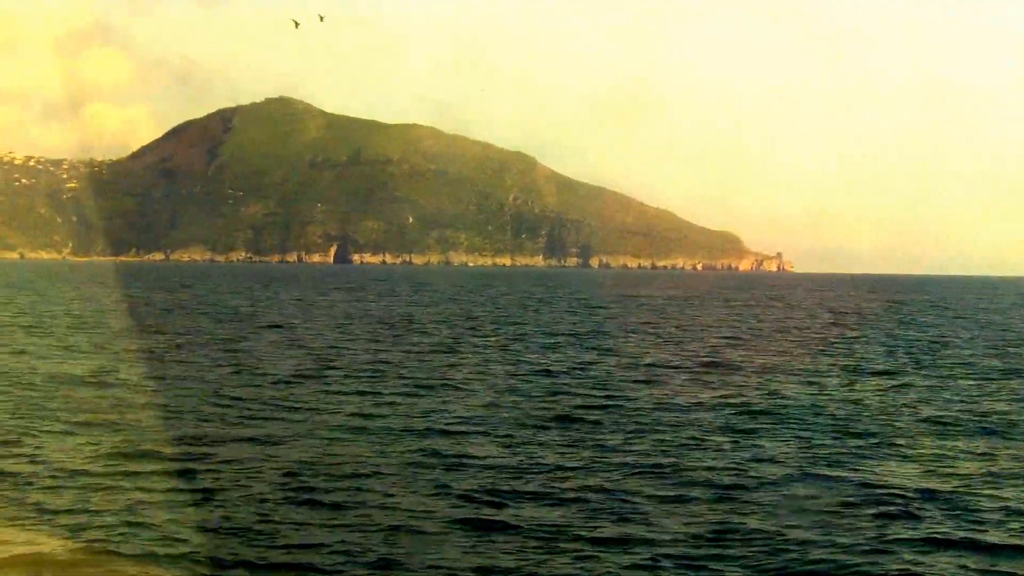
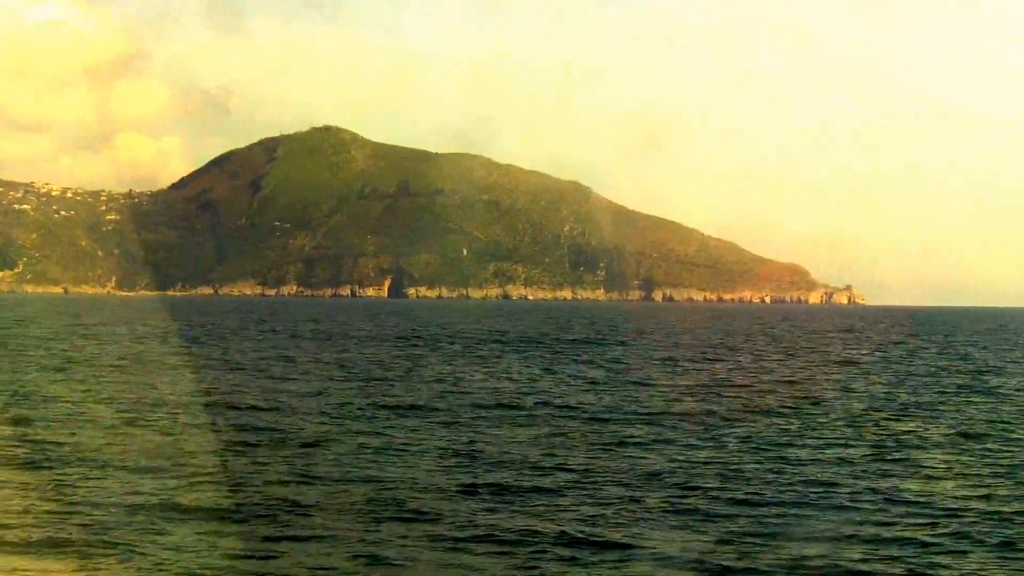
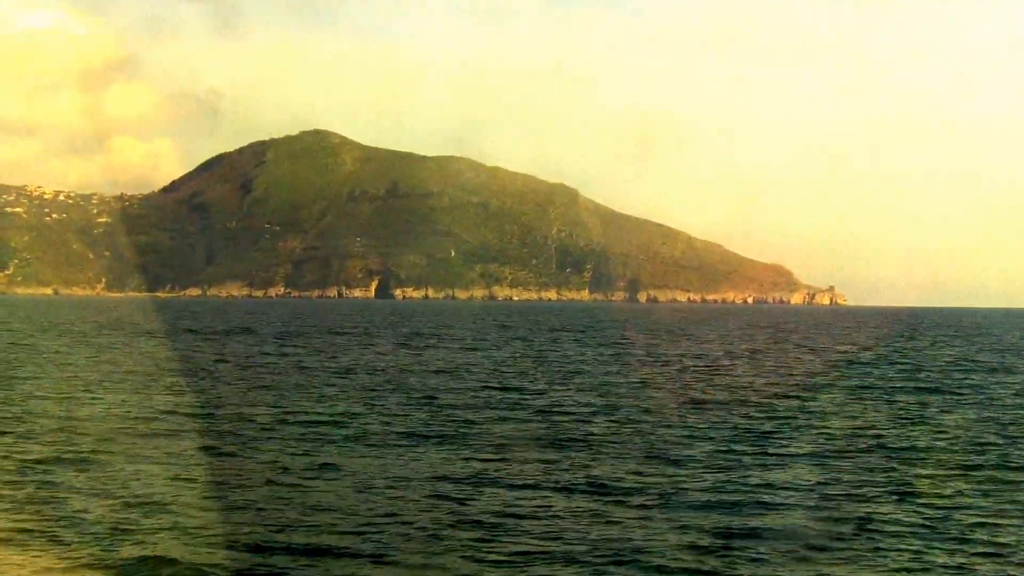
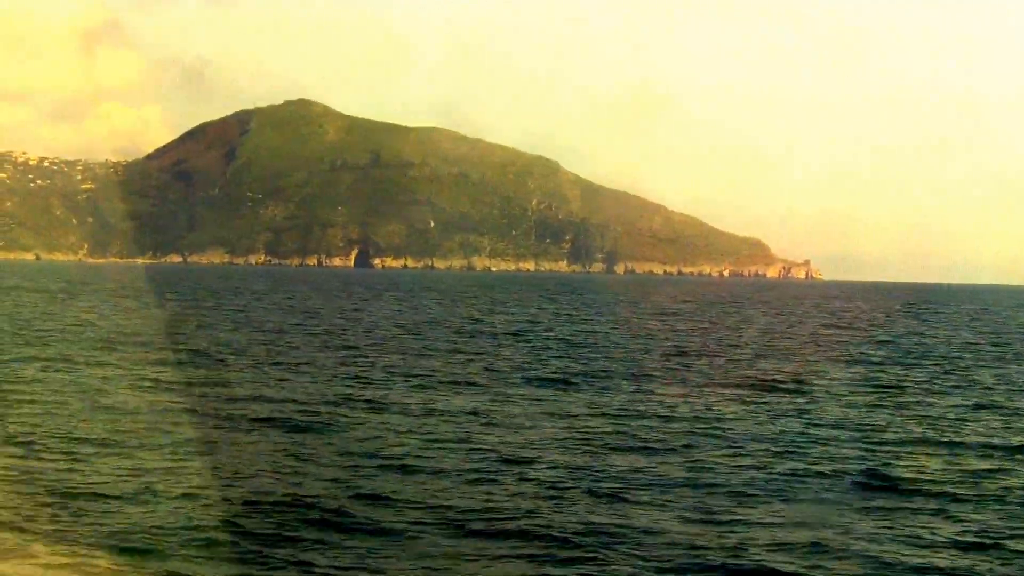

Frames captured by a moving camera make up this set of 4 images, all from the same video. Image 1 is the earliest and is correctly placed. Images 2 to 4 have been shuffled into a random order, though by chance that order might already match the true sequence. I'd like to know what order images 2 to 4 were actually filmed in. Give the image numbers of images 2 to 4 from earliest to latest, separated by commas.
4, 3, 2
